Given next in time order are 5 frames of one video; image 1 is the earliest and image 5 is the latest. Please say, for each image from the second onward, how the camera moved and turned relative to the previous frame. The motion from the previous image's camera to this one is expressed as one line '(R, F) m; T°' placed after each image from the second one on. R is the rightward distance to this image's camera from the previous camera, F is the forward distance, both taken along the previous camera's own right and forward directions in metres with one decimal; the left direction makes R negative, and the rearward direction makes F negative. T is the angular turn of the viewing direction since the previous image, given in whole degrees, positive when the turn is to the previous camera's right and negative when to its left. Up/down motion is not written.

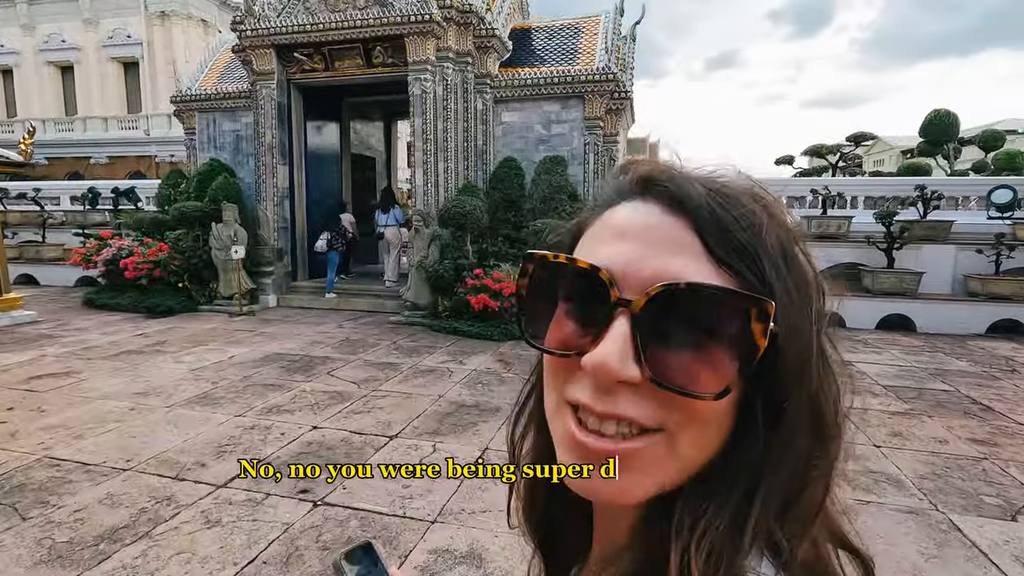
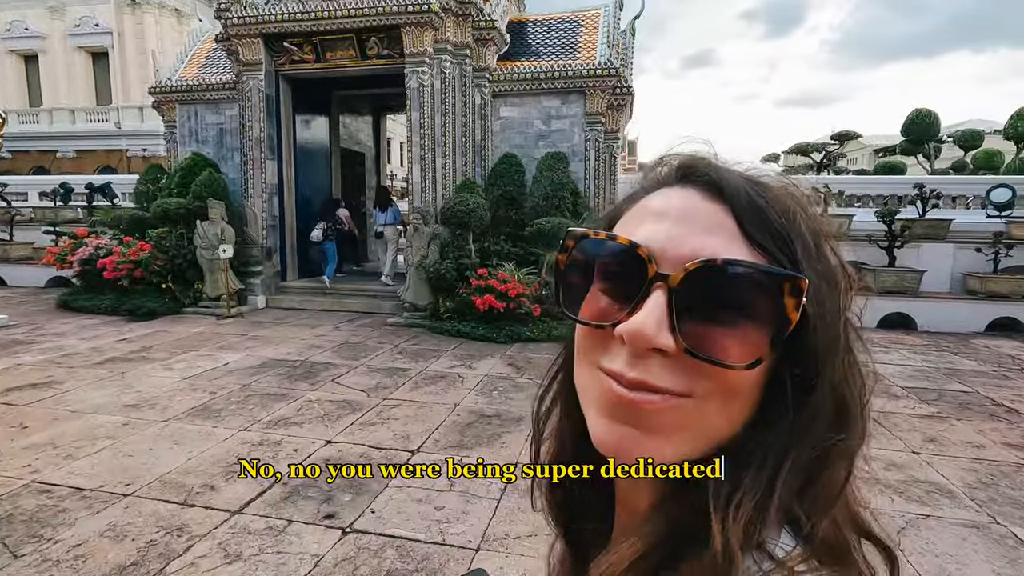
(-0.3, +0.2) m; +2°
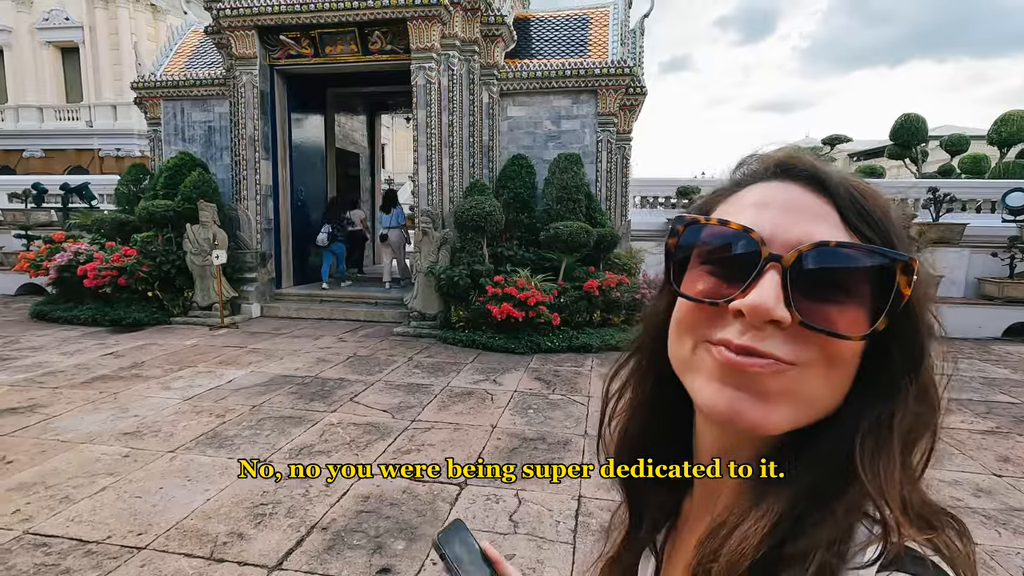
(-0.4, +0.3) m; +2°
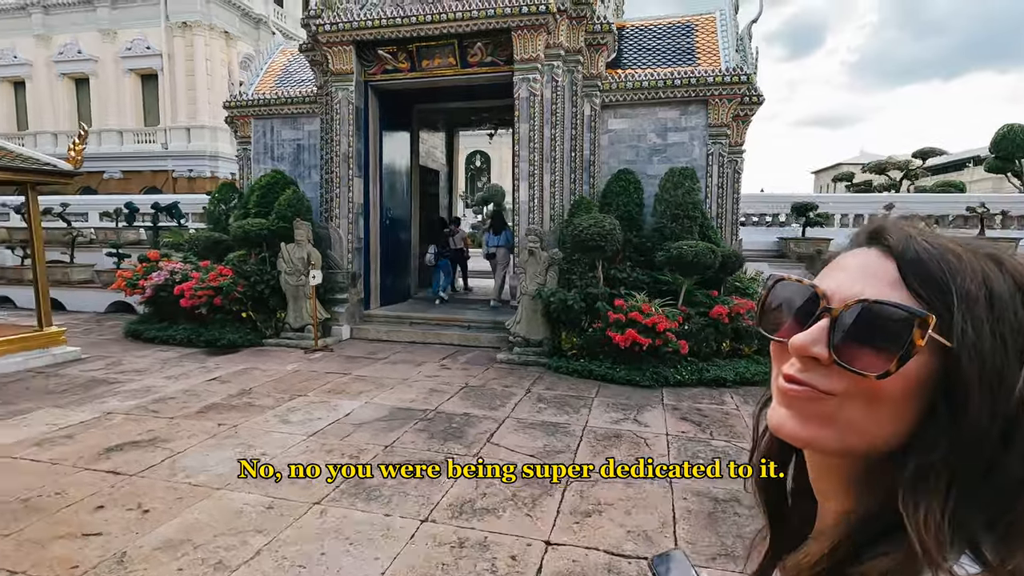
(-0.8, +0.5) m; -4°
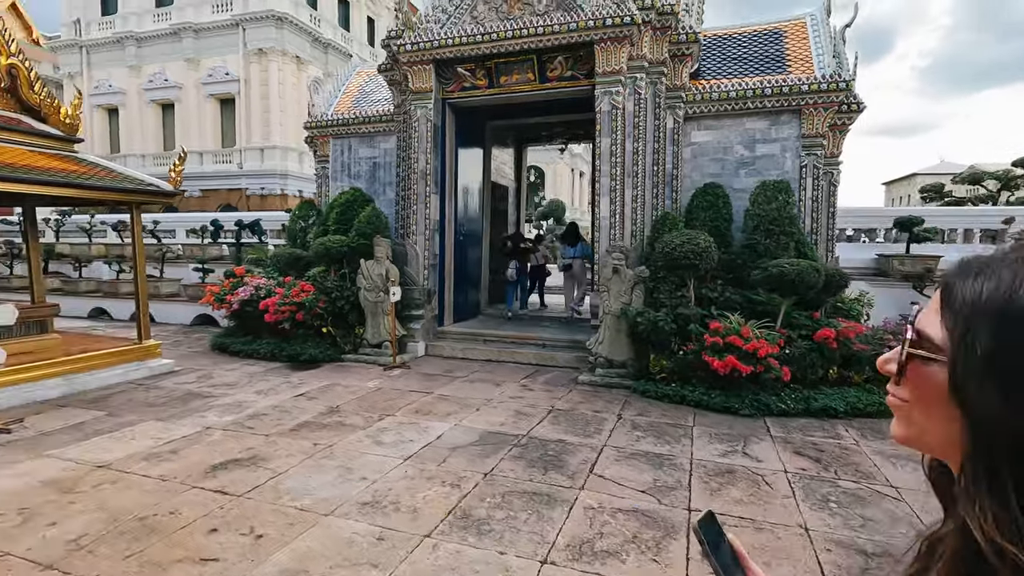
(-0.4, +0.2) m; -5°
